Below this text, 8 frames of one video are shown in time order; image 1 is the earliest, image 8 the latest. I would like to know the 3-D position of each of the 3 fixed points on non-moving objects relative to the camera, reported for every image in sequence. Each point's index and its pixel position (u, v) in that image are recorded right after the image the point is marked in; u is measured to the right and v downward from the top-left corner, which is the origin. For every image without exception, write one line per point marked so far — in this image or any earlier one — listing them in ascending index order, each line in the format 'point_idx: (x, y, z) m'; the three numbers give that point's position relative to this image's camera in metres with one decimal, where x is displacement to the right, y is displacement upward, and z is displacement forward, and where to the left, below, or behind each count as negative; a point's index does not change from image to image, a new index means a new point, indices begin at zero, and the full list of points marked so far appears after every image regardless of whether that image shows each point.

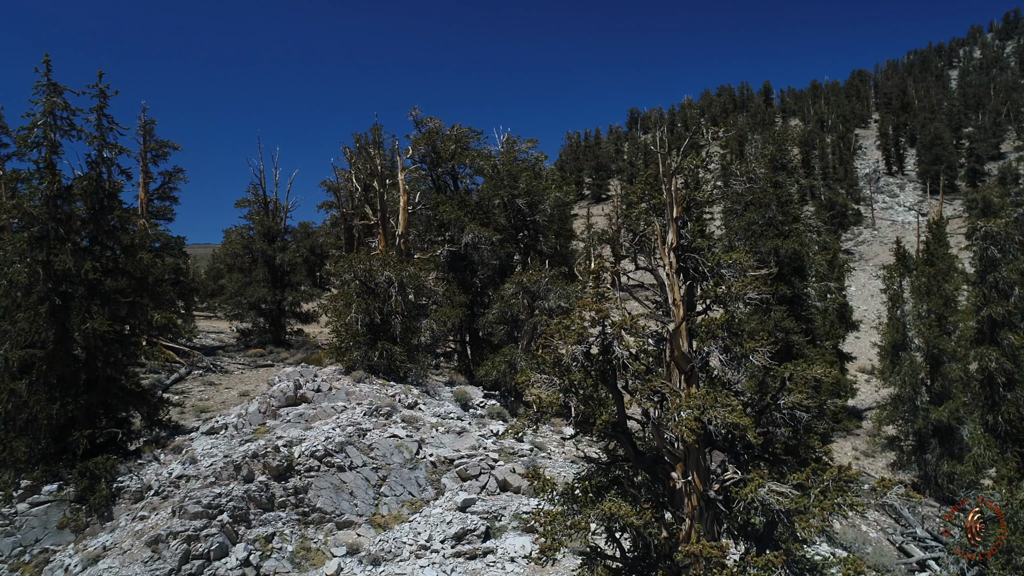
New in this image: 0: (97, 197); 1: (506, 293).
0: (-8.2, +1.8, +10.7) m
1: (-0.1, -0.2, +13.9) m
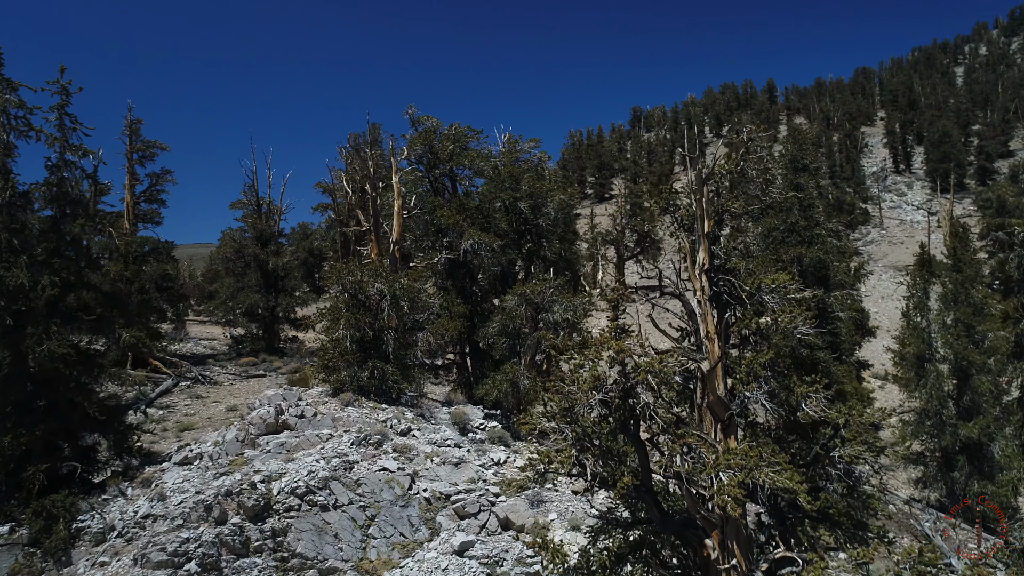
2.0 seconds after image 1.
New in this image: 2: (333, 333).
0: (-8.2, +1.5, +9.8) m
1: (-0.1, -0.5, +12.9) m
2: (-3.9, -1.1, +11.8) m
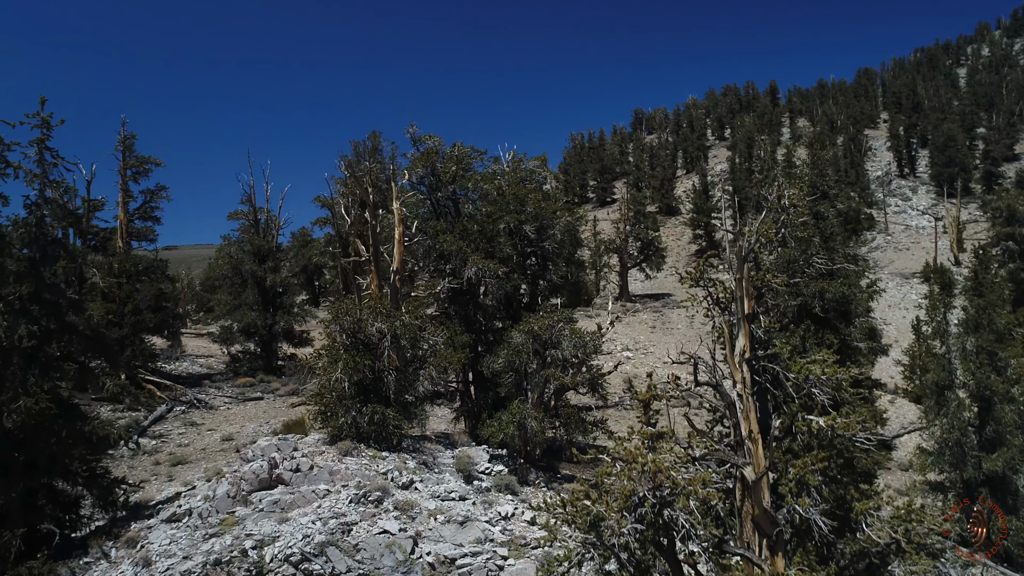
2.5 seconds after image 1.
0: (-8.0, +0.7, +9.2) m
1: (+0.1, -1.3, +12.3) m
2: (-3.8, -1.9, +11.3) m
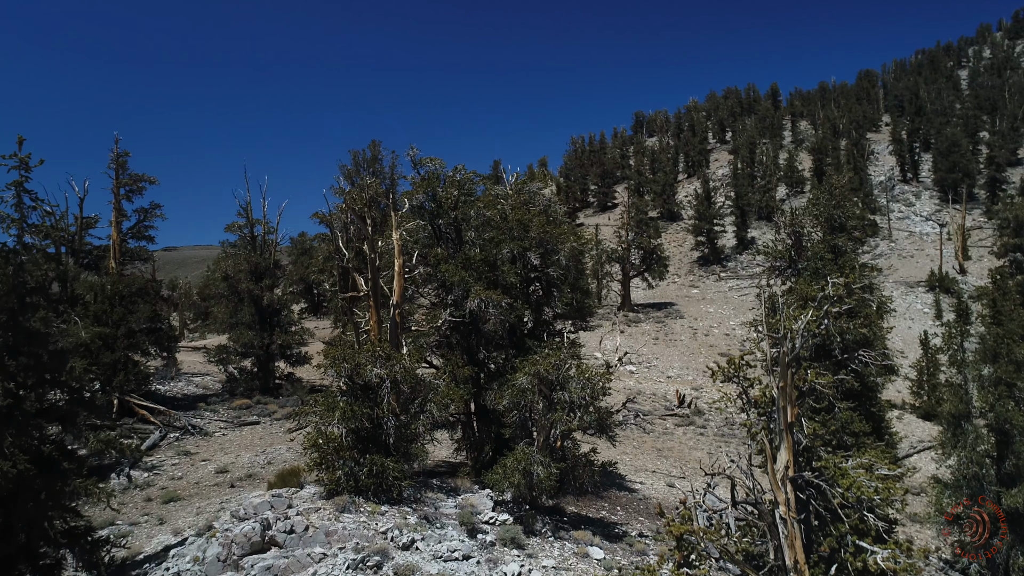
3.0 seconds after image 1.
0: (-7.9, -0.1, +8.7) m
1: (+0.2, -2.1, +11.8) m
2: (-3.7, -2.7, +10.7) m
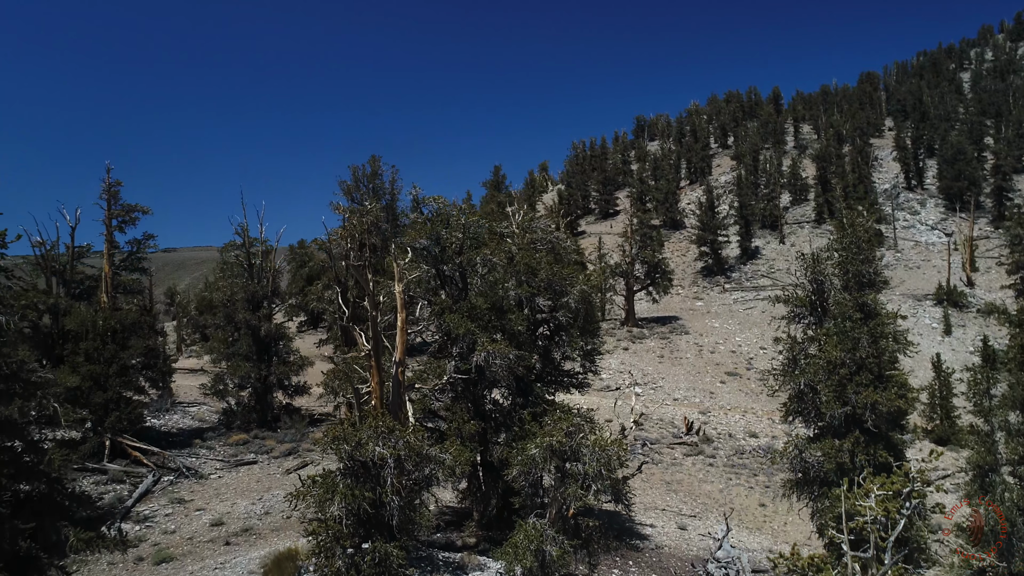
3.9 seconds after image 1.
0: (-7.7, -1.4, +8.0) m
1: (+0.4, -3.4, +11.2) m
2: (-3.5, -4.0, +10.1) m
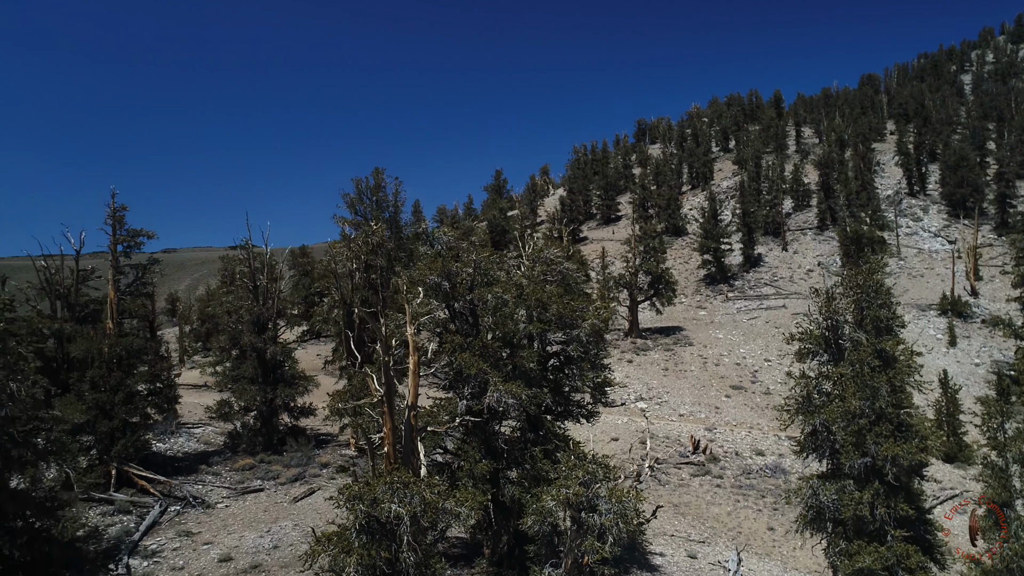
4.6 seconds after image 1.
0: (-7.4, -2.4, +7.9) m
1: (+0.7, -4.4, +11.0) m
2: (-3.2, -4.9, +10.0) m
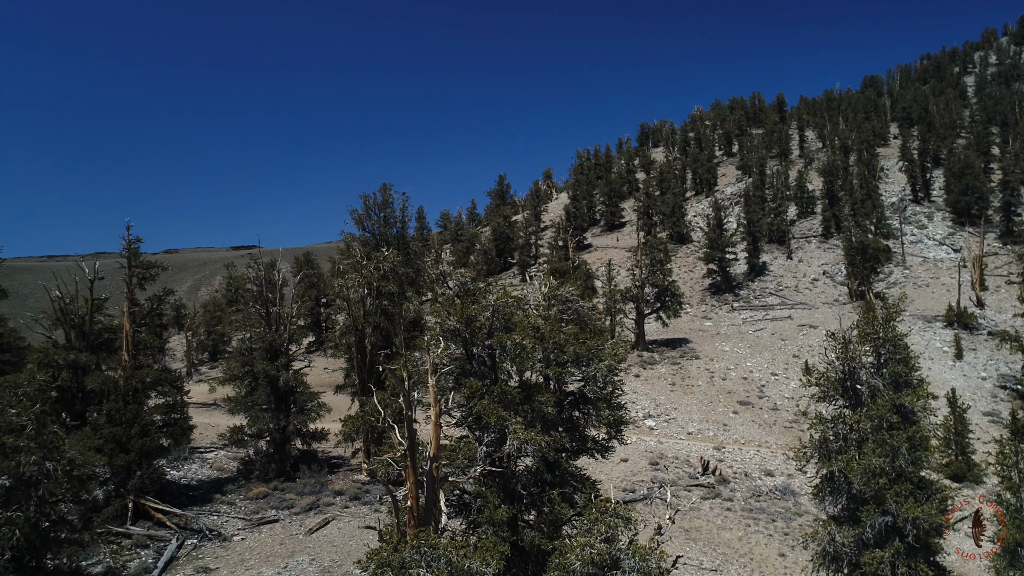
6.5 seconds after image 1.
0: (-6.9, -3.6, +8.0) m
1: (+1.1, -5.5, +11.1) m
2: (-2.7, -6.1, +10.1) m
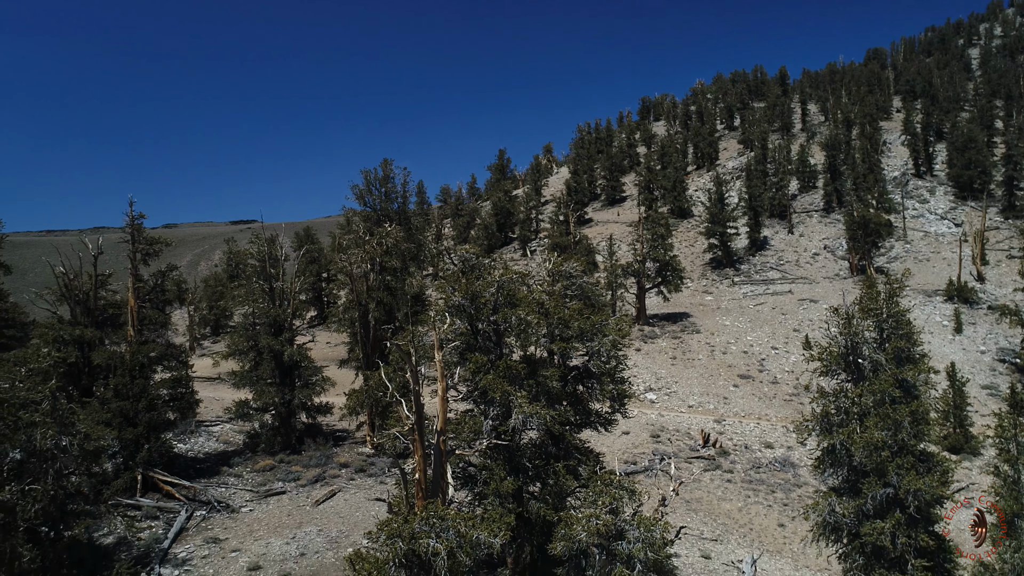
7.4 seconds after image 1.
0: (-6.8, -3.2, +8.1) m
1: (+1.3, -5.0, +11.3) m
2: (-2.5, -5.7, +10.3) m
